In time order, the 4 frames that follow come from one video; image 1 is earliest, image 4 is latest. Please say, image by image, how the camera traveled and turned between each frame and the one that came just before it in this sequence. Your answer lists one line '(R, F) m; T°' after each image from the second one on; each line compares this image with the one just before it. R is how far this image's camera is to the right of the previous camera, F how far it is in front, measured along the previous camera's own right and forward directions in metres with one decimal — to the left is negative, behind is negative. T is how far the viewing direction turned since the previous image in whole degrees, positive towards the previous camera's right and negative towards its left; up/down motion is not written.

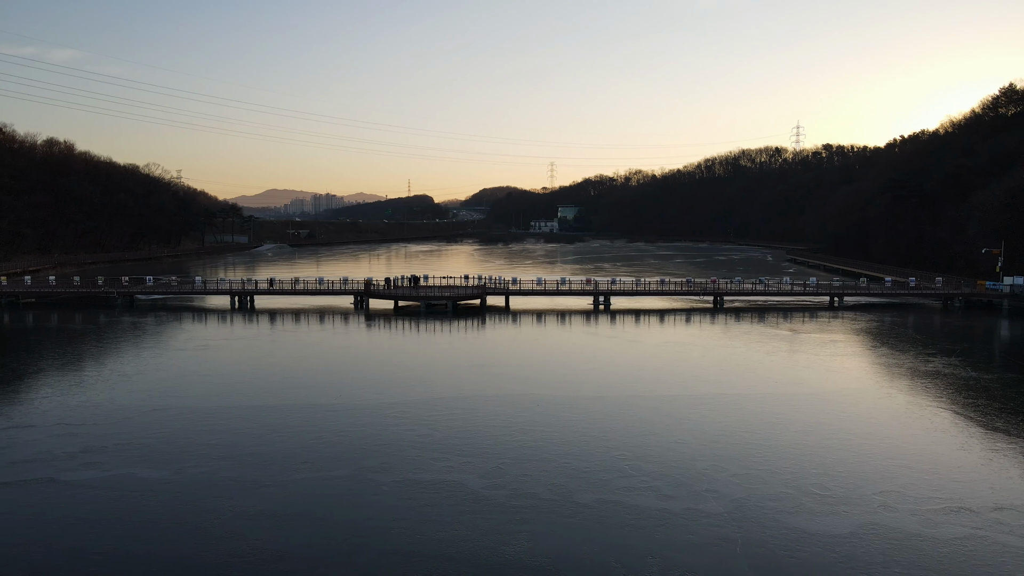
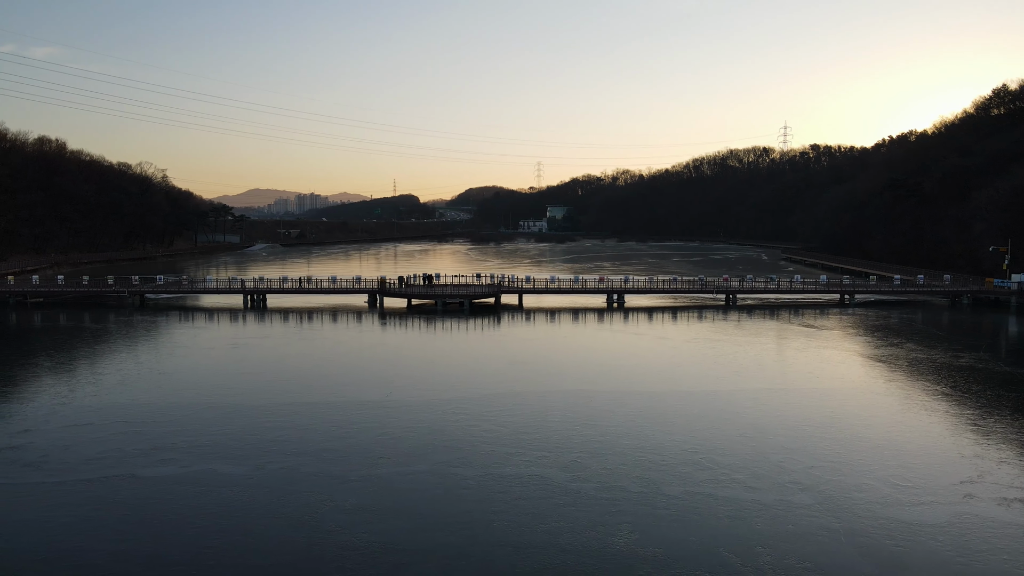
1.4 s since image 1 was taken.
(-1.9, -0.1) m; +1°
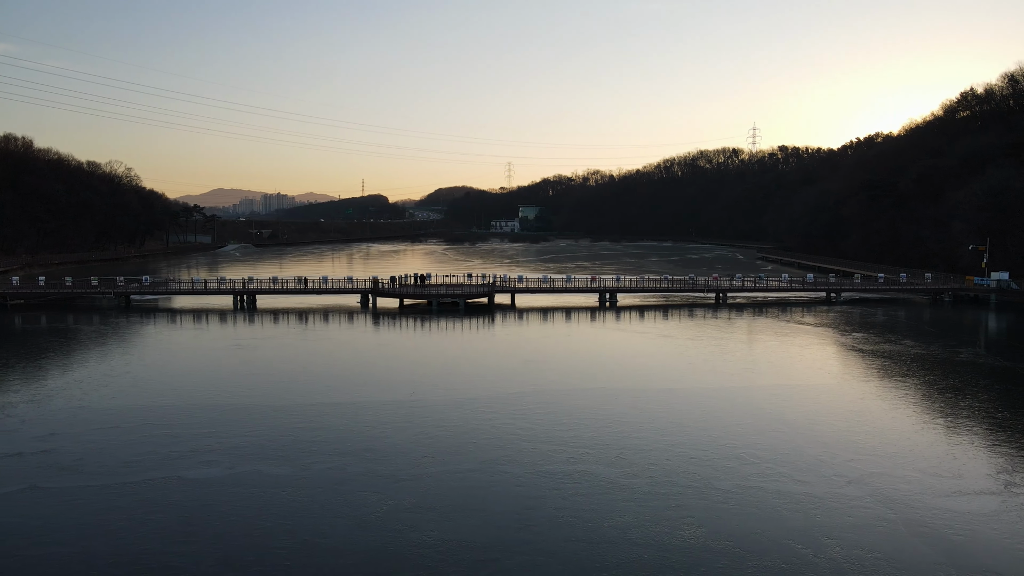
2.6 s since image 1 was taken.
(-1.6, 0.0) m; +2°
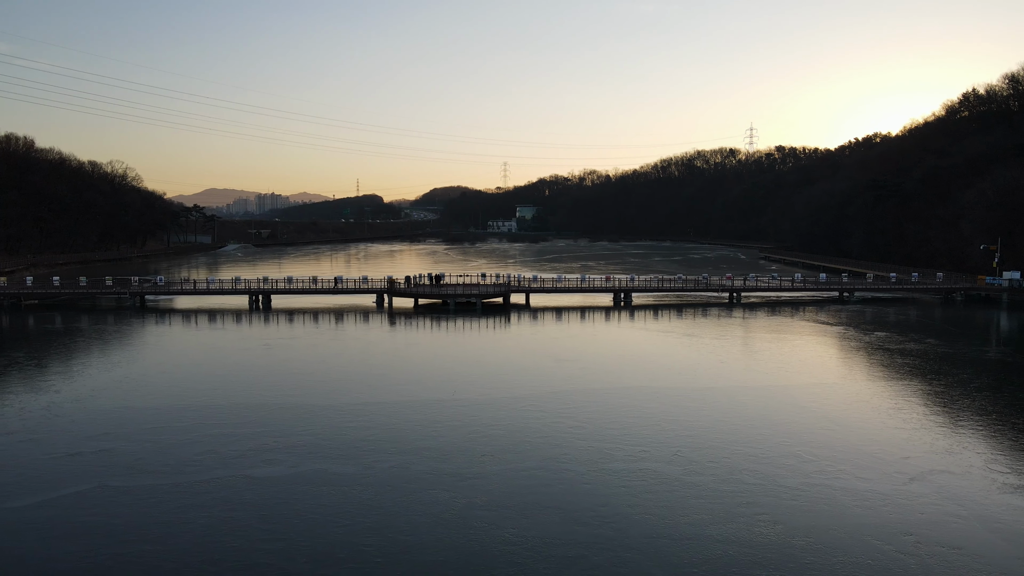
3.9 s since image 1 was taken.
(-1.4, -0.1) m; 0°
